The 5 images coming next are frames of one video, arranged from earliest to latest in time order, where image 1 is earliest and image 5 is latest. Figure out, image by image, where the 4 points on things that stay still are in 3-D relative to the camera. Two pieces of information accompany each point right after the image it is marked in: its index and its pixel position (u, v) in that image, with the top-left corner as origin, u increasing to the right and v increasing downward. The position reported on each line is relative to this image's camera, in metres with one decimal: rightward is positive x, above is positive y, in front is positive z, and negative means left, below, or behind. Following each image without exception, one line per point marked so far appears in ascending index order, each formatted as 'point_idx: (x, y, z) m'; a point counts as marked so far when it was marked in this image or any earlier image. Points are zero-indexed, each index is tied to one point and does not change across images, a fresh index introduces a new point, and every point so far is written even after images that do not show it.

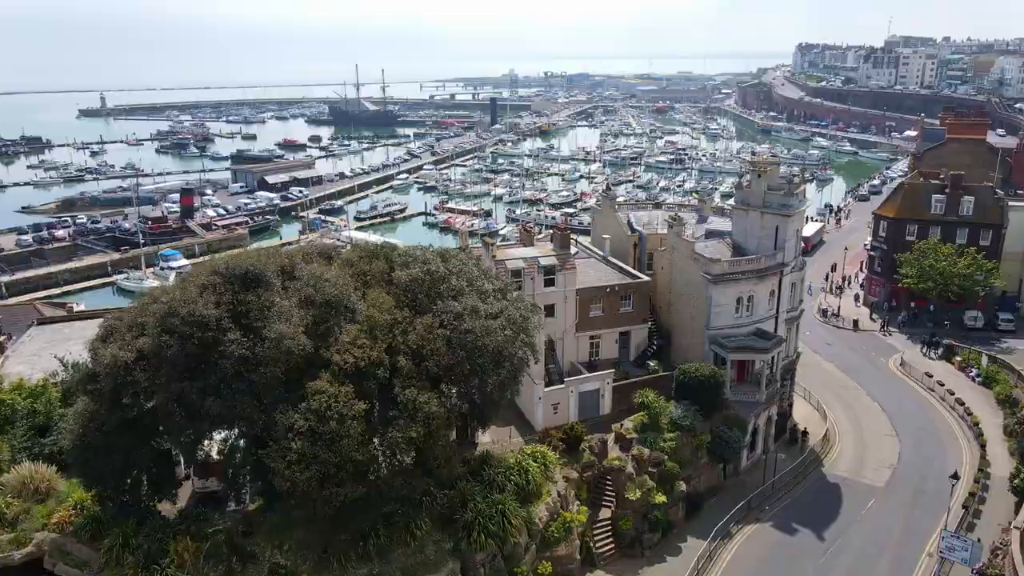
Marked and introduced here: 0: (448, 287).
0: (-1.6, 0.0, +17.9) m
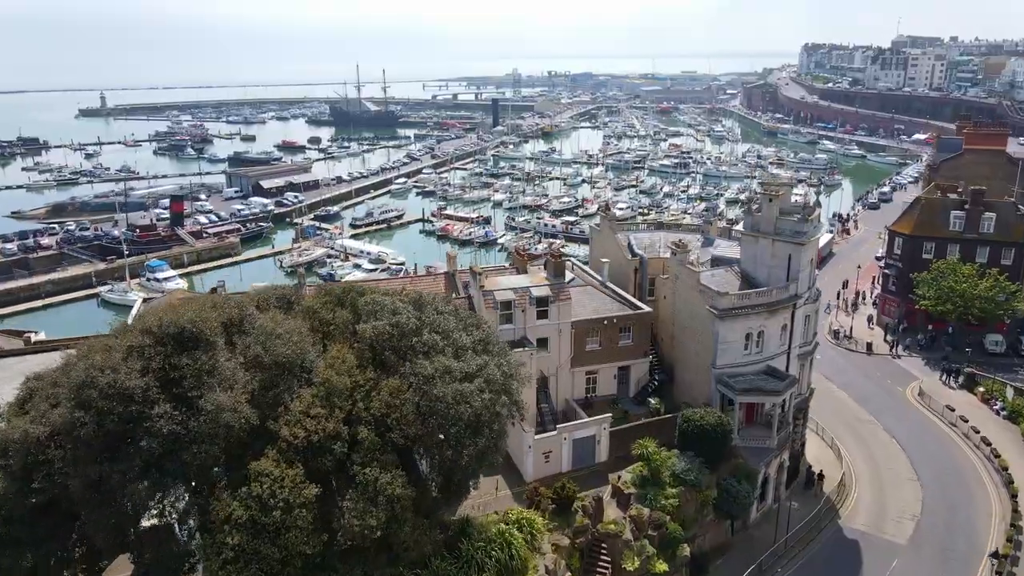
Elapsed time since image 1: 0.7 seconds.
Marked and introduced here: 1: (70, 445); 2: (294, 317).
0: (-2.0, -1.2, +15.7) m
1: (-7.8, -2.8, +13.0) m
2: (-5.3, -0.9, +17.3) m
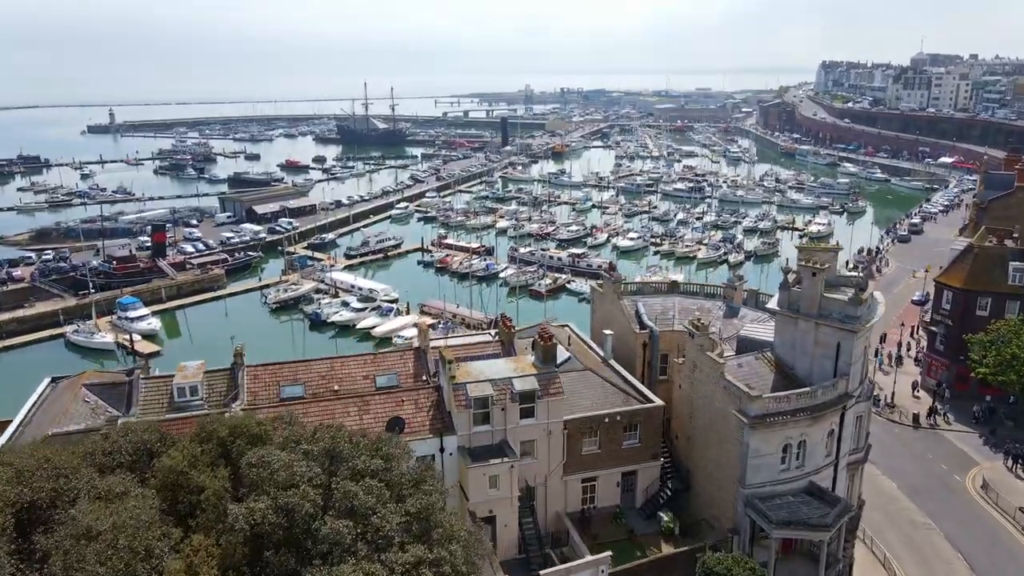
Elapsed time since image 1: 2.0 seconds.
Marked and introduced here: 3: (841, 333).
0: (-2.8, -3.5, +10.6) m
1: (-8.7, -5.1, +8.0) m
2: (-6.1, -3.3, +12.3) m
3: (+8.9, -1.2, +19.9) m
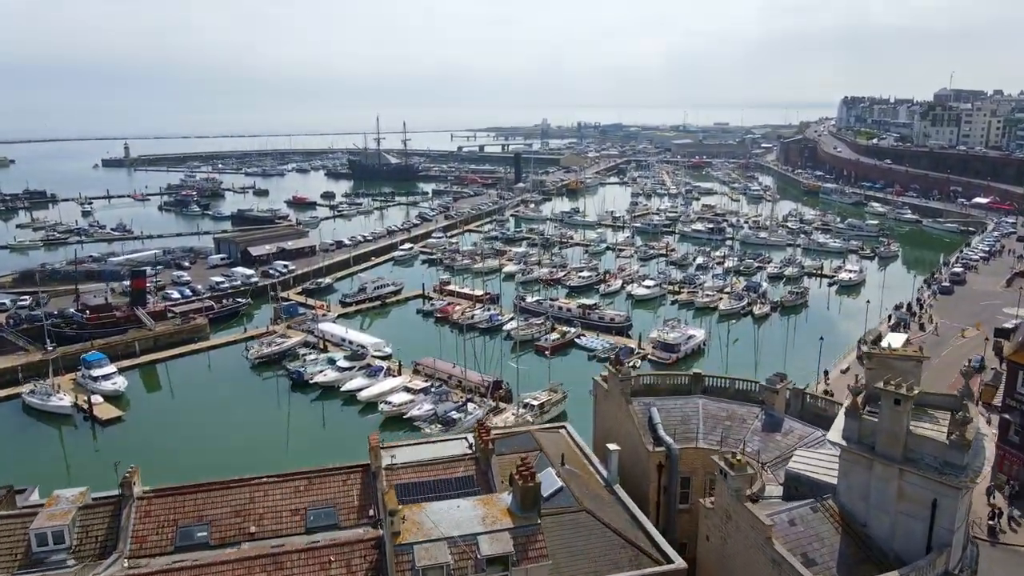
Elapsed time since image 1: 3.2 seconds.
0: (-3.8, -5.6, +5.0) m
1: (-9.7, -7.0, +2.4) m
2: (-7.0, -5.5, +6.7) m
3: (+8.1, -3.8, +14.0) m
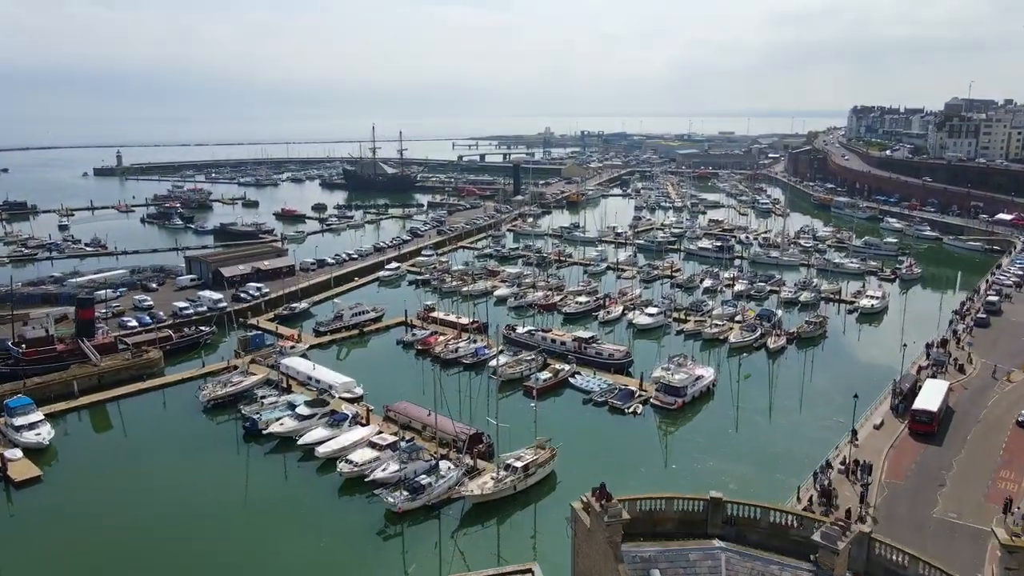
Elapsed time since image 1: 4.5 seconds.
0: (-5.1, -7.5, -1.6) m
1: (-11.0, -8.8, -4.1) m
2: (-8.3, -7.4, +0.2) m
3: (+6.9, -5.8, +7.4) m
